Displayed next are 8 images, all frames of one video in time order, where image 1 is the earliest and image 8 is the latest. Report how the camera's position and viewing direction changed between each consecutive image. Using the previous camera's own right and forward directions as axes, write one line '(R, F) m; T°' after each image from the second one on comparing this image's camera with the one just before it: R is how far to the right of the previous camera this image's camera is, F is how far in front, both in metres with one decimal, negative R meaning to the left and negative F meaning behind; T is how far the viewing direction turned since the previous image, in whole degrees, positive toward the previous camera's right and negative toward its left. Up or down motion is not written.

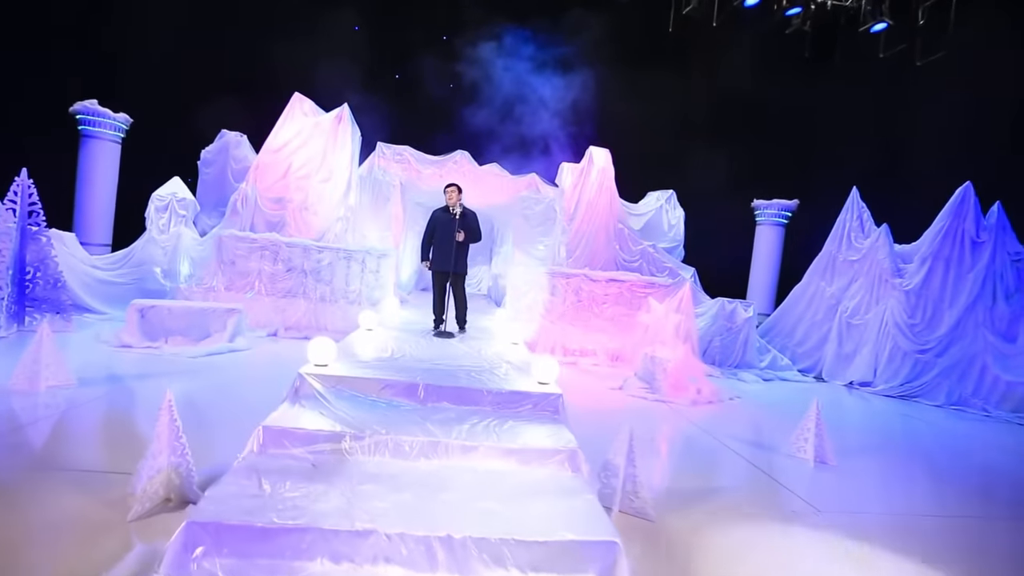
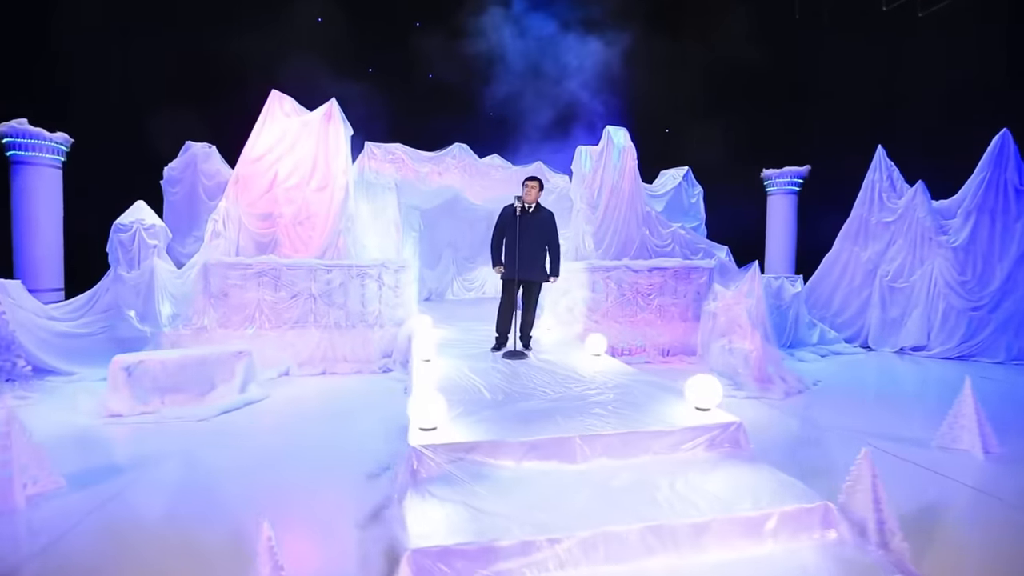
(-1.0, +0.8) m; +4°
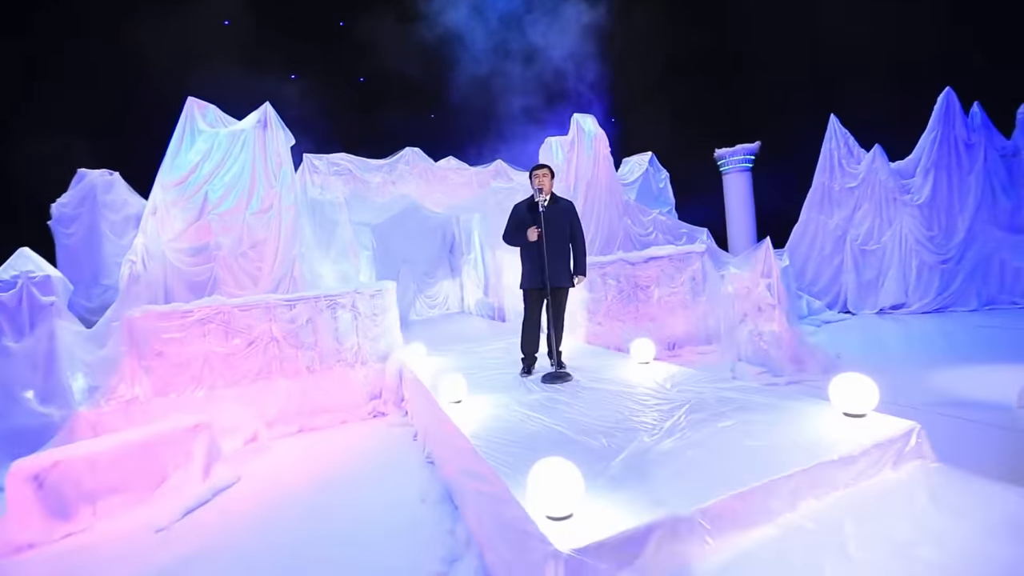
(-0.7, +0.7) m; +8°
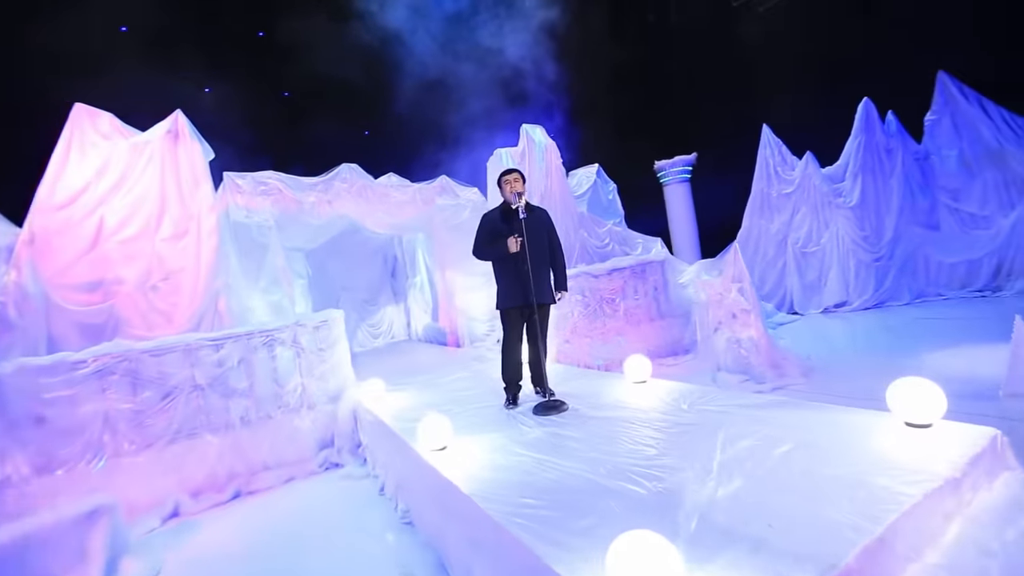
(-0.3, +0.5) m; +8°
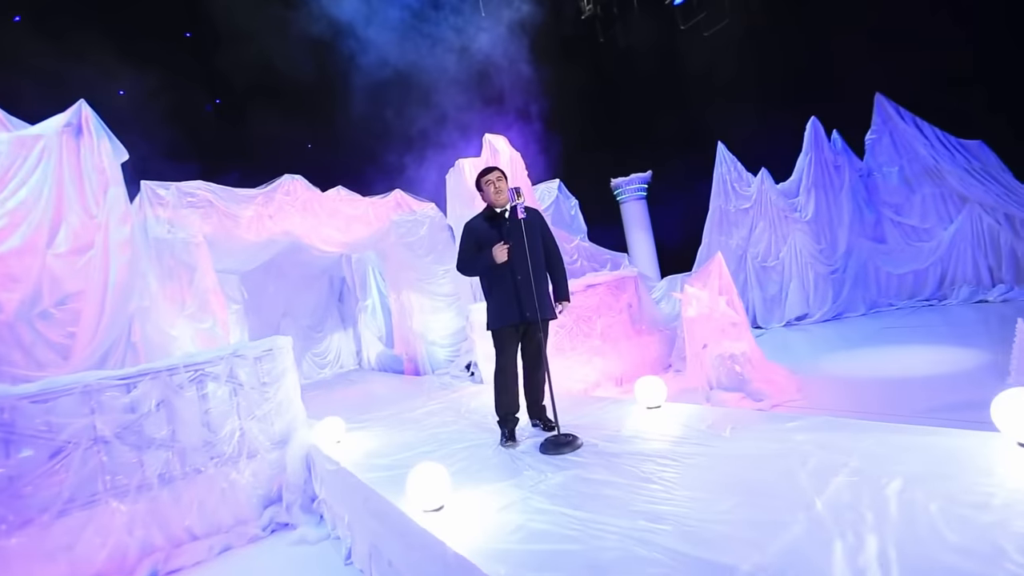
(-0.3, +0.5) m; +7°
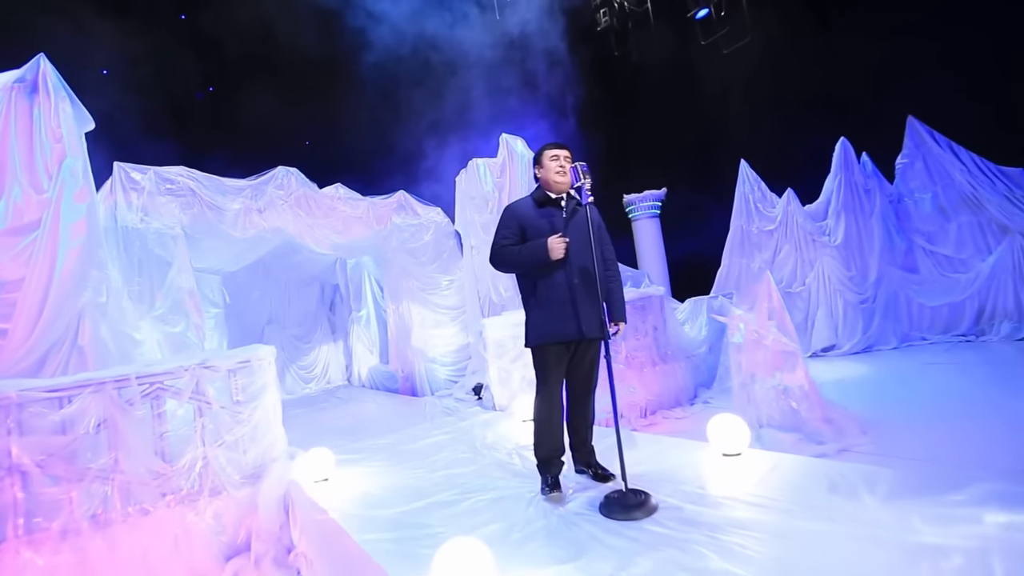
(-0.3, +0.6) m; +1°
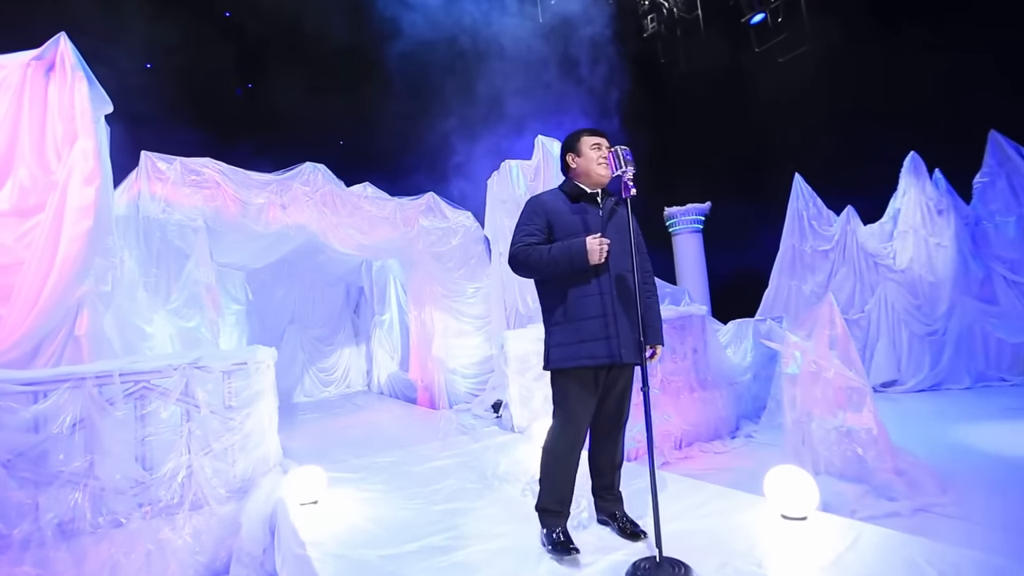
(+0.1, +0.3) m; -4°
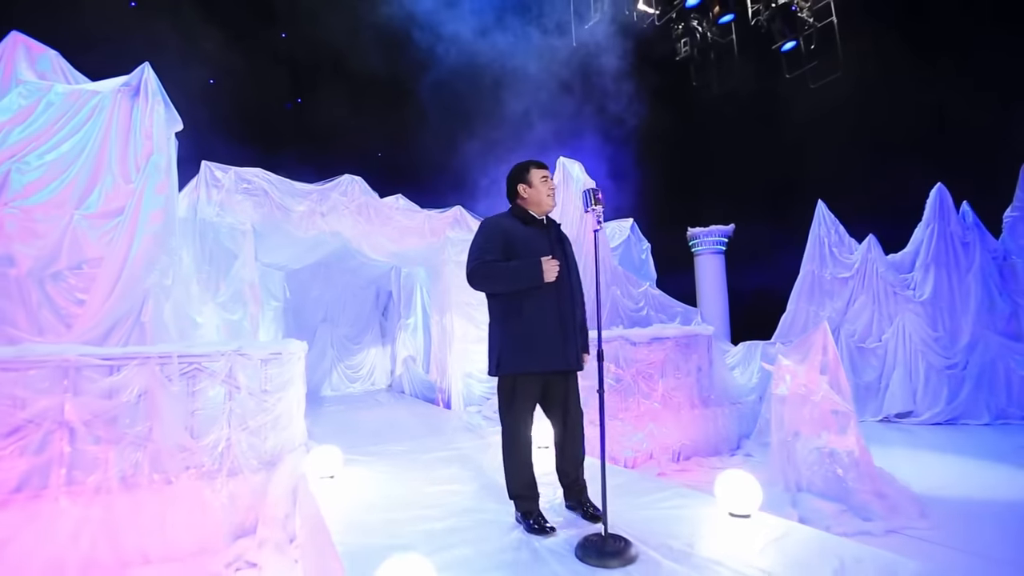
(+0.2, -0.3) m; -4°
